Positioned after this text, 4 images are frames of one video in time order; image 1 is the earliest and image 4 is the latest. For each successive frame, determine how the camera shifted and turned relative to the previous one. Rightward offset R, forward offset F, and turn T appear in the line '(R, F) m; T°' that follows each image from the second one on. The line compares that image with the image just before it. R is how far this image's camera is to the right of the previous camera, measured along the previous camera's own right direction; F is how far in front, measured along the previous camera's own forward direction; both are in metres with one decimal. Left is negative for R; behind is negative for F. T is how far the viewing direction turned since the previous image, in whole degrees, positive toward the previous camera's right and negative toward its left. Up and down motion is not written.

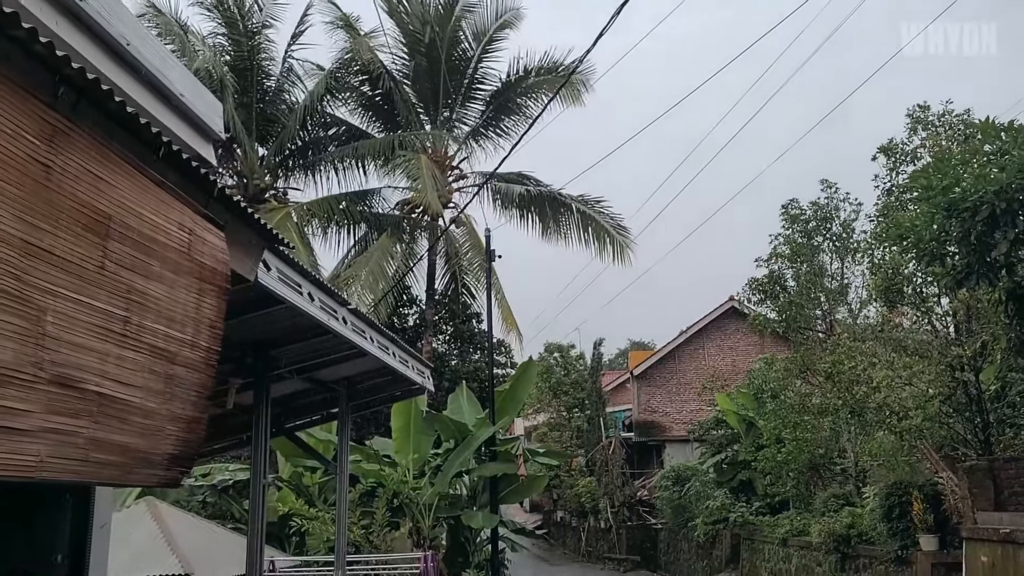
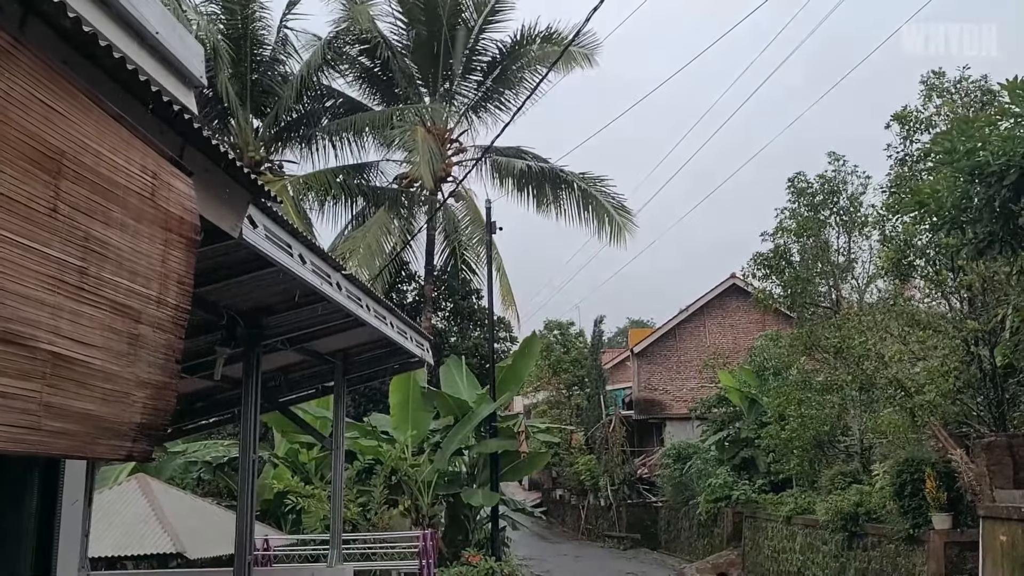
(0.0, +0.3) m; 0°
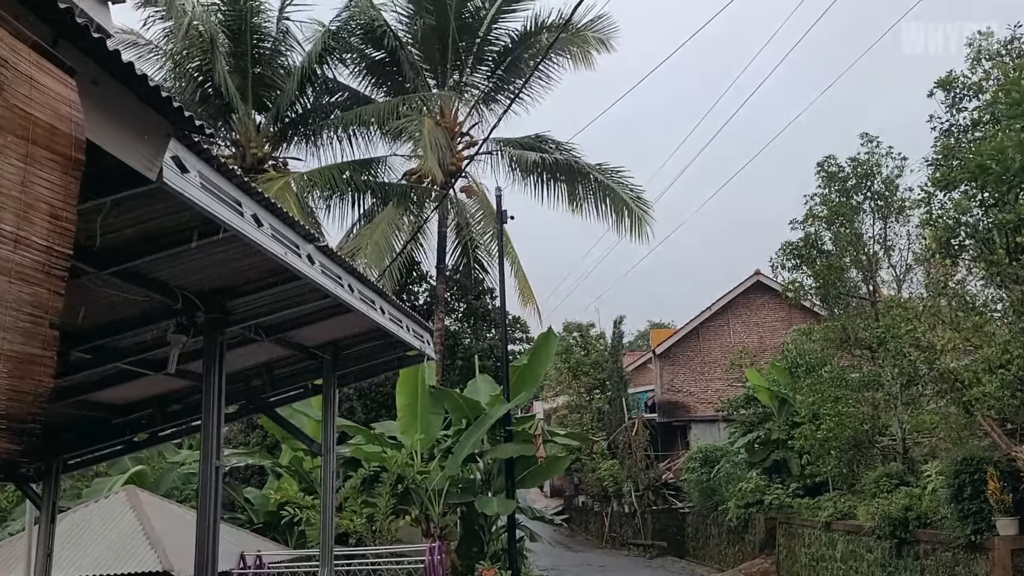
(+0.1, +0.7) m; -1°
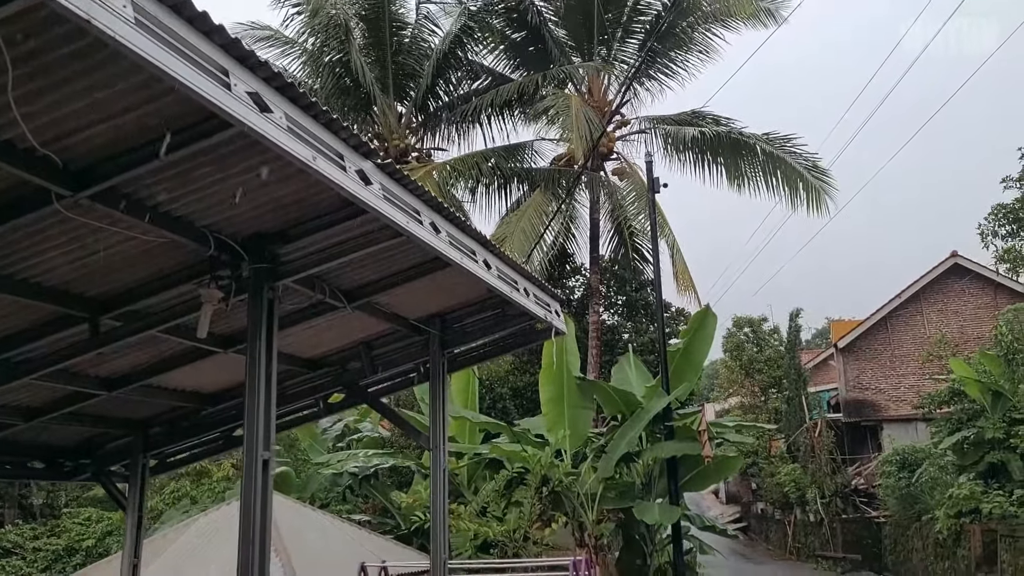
(+0.1, +1.1) m; -11°
